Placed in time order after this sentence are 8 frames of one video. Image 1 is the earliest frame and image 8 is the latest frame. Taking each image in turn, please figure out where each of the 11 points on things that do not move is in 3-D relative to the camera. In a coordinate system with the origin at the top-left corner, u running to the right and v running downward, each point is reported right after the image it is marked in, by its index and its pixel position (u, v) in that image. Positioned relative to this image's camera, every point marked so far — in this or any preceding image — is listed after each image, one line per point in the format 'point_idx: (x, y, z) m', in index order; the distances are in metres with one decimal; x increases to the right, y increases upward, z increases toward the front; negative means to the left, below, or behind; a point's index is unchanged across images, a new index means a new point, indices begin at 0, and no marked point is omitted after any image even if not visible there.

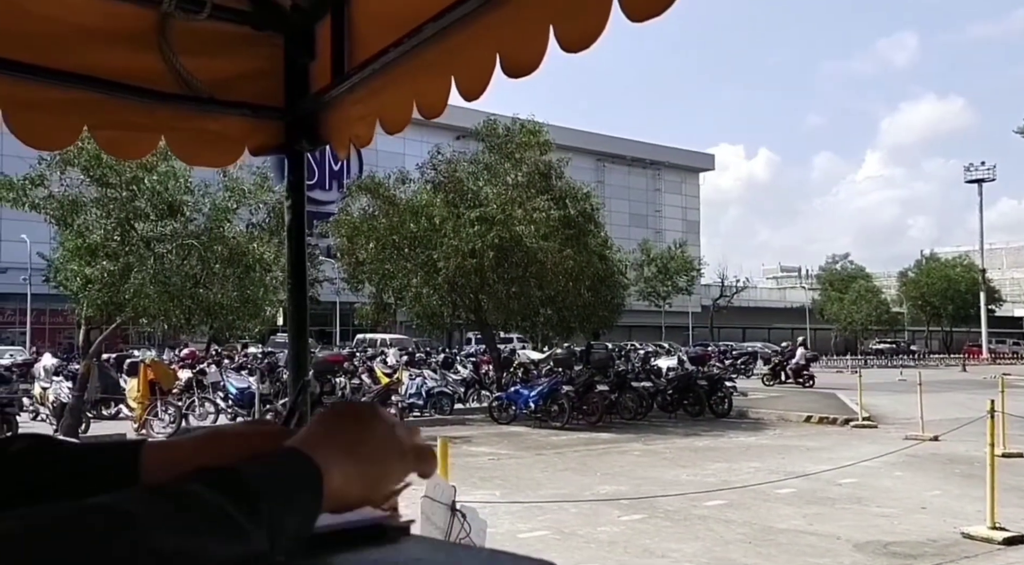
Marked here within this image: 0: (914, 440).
0: (+5.7, -2.5, +13.9) m
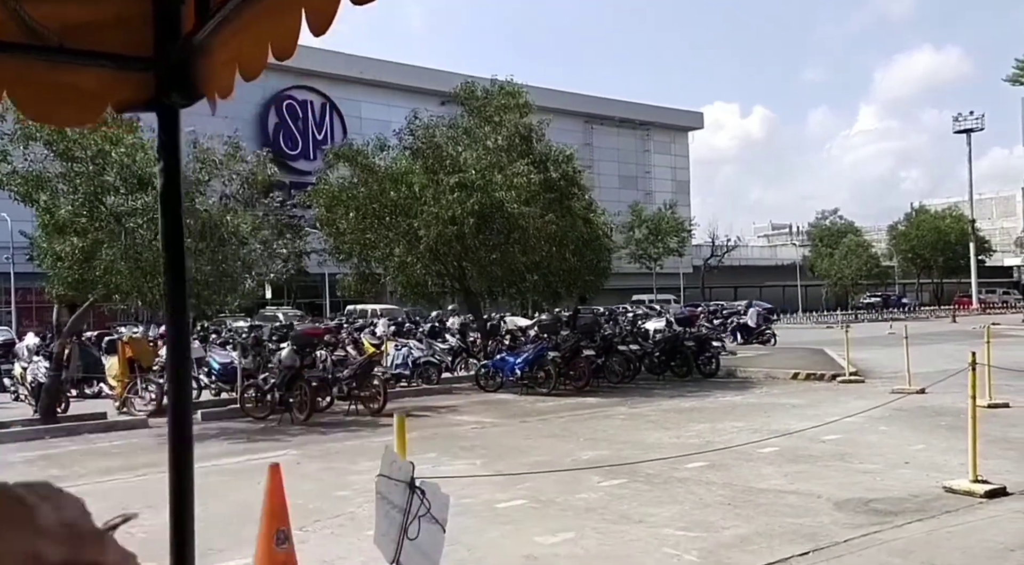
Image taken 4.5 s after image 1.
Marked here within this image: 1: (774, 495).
0: (+5.5, -1.8, +13.9) m
1: (+2.1, -1.7, +7.6) m
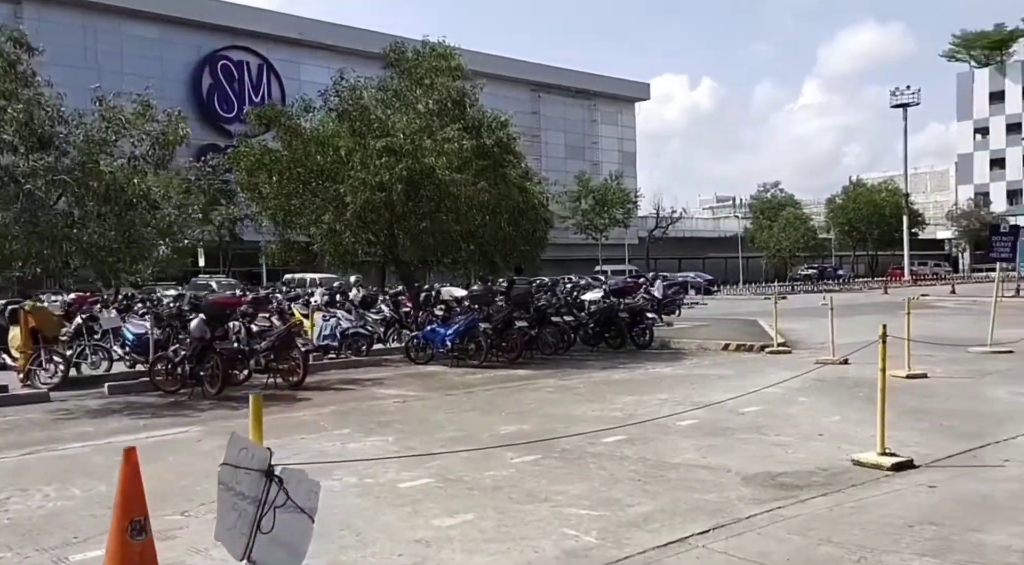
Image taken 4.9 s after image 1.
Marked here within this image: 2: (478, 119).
0: (+4.4, -1.4, +13.9) m
1: (+1.3, -1.4, +7.4) m
2: (-0.7, +3.0, +17.5) m
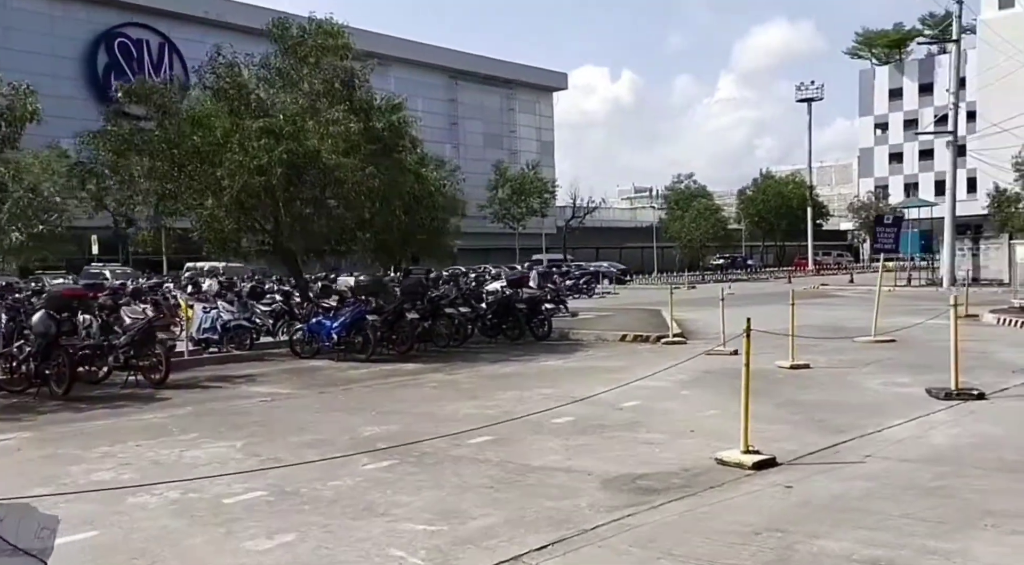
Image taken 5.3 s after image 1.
0: (+2.8, -1.3, +13.6) m
1: (+0.2, -1.4, +6.9) m
2: (-2.5, +3.2, +16.7) m
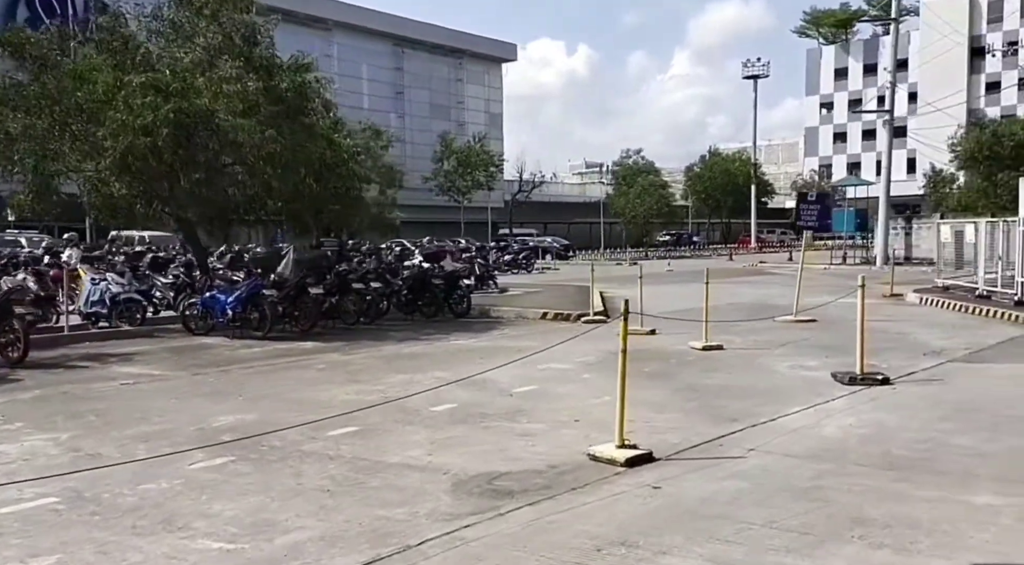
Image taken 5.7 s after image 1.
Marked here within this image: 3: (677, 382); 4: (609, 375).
0: (+1.4, -1.0, +13.0) m
1: (-0.8, -1.2, +6.2) m
2: (-4.0, +3.6, +15.7) m
3: (+1.8, -1.1, +10.4) m
4: (+1.1, -1.0, +11.1) m
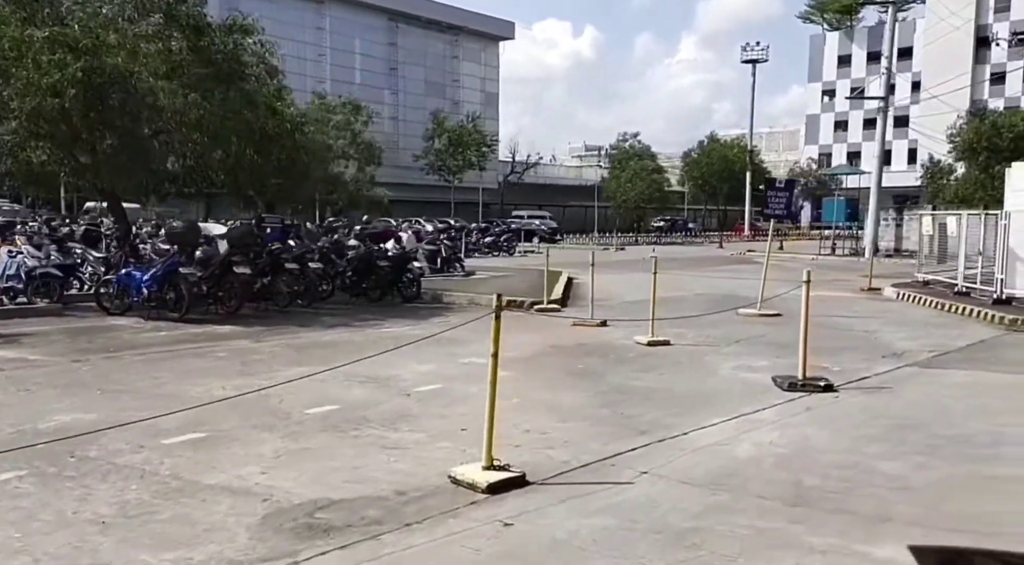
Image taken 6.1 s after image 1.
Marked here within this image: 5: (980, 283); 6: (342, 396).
0: (+0.5, -0.8, +12.0) m
1: (-1.7, -1.2, +5.2) m
2: (-4.8, +3.9, +14.7) m
3: (+0.9, -1.0, +9.5) m
4: (+0.2, -0.9, +10.1) m
5: (+8.7, 0.0, +17.9) m
6: (-1.5, -1.0, +8.2) m
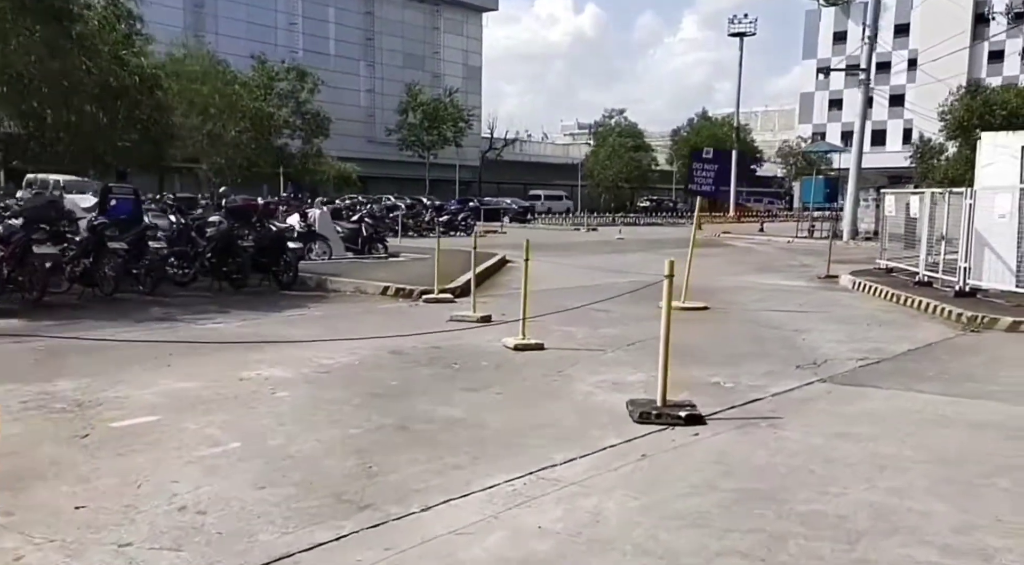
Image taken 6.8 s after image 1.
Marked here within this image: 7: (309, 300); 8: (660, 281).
0: (-1.2, -0.7, +9.6) m
1: (-3.4, -1.2, +2.8) m
2: (-6.5, +4.1, +12.2) m
3: (-0.8, -1.0, +7.1) m
4: (-1.5, -0.9, +7.7) m
5: (+7.0, +0.2, +15.5) m
6: (-3.2, -0.9, +5.9) m
7: (-3.1, -0.3, +14.3) m
8: (+2.7, +0.2, +17.8) m
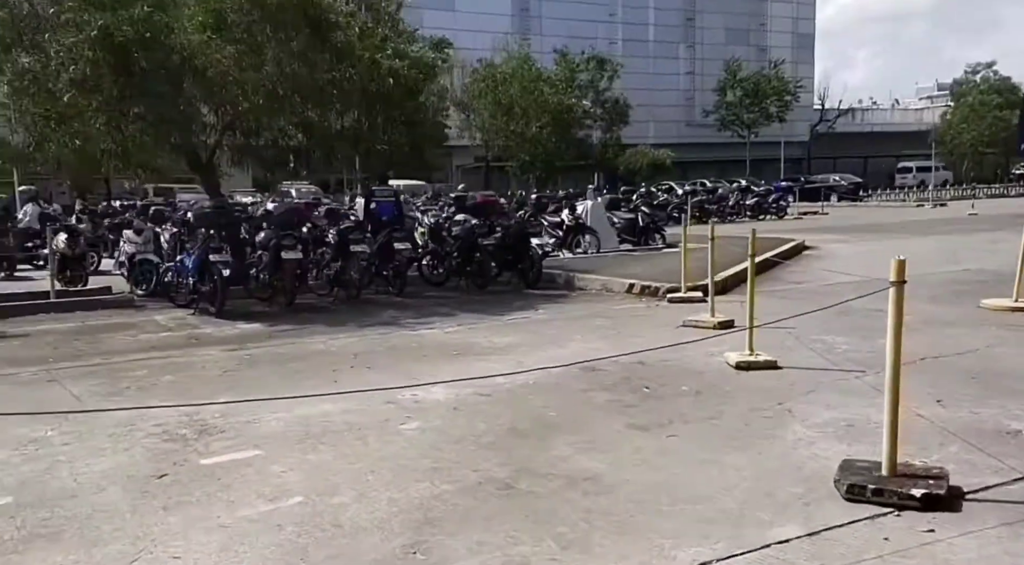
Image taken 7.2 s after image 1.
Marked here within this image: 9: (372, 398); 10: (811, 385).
0: (+0.6, -0.8, +8.3) m
1: (-3.8, -1.4, +2.7) m
2: (-3.5, +4.1, +12.4) m
3: (+0.1, -1.1, +5.8) m
4: (-0.3, -1.0, +6.6) m
5: (+10.3, +0.3, +11.0) m
6: (-2.5, -1.1, +5.5) m
7: (+0.5, -0.2, +13.4) m
8: (+7.1, +0.4, +14.6) m
9: (-1.1, -0.8, +7.3) m
10: (+2.3, -0.8, +7.8) m
